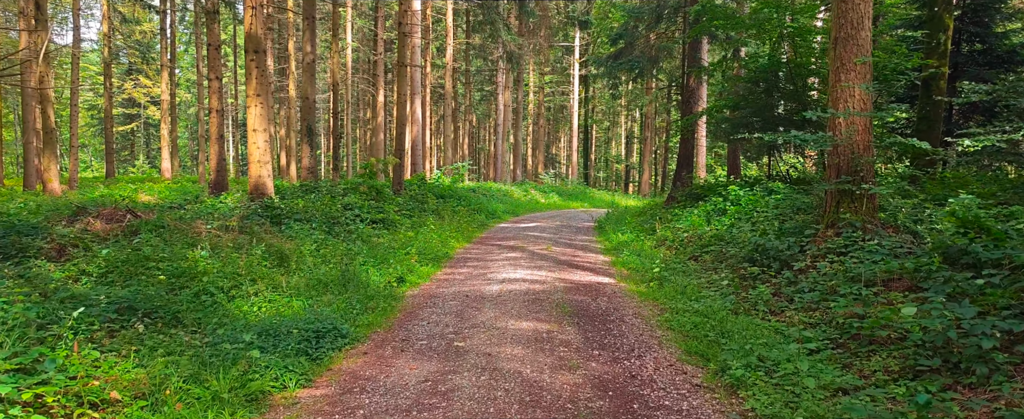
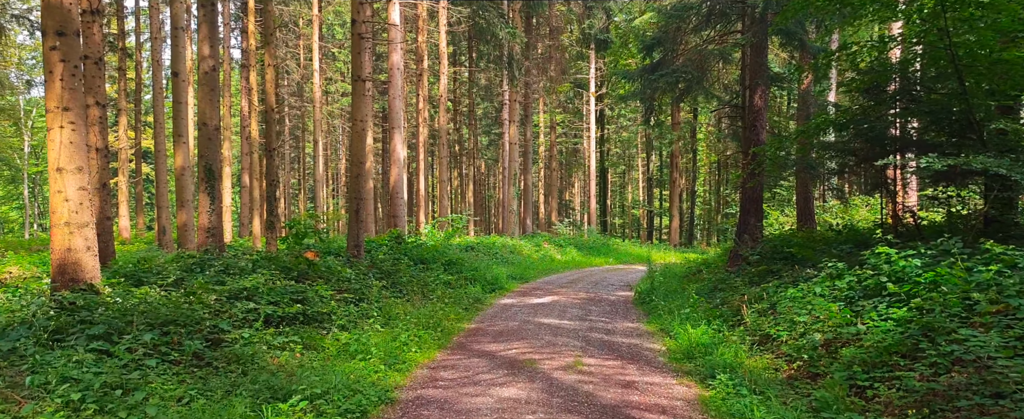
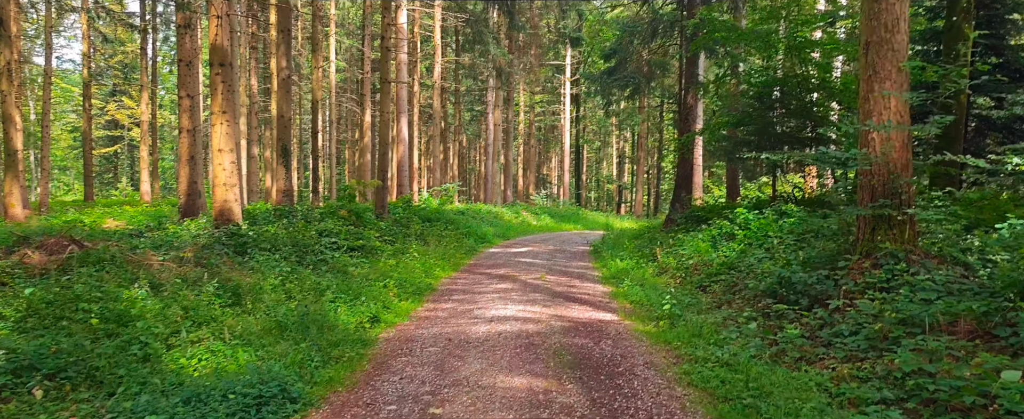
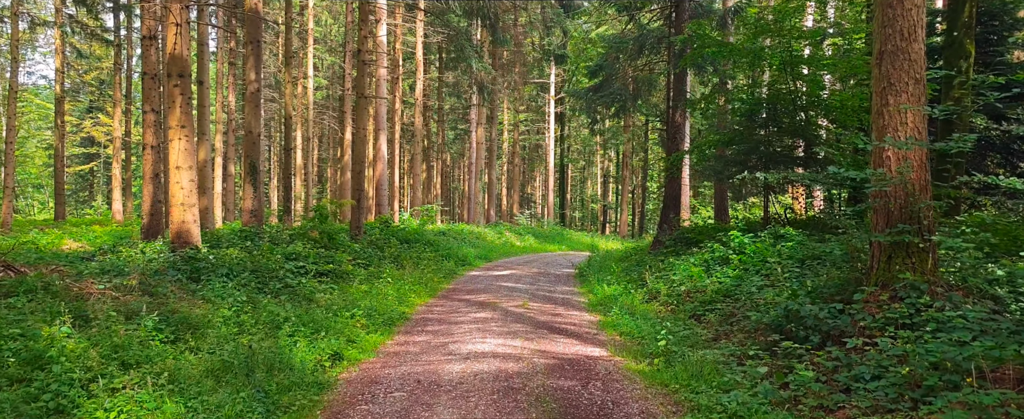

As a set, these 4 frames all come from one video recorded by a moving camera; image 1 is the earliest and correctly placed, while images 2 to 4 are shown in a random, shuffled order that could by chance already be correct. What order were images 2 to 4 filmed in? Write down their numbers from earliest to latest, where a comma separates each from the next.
3, 4, 2
